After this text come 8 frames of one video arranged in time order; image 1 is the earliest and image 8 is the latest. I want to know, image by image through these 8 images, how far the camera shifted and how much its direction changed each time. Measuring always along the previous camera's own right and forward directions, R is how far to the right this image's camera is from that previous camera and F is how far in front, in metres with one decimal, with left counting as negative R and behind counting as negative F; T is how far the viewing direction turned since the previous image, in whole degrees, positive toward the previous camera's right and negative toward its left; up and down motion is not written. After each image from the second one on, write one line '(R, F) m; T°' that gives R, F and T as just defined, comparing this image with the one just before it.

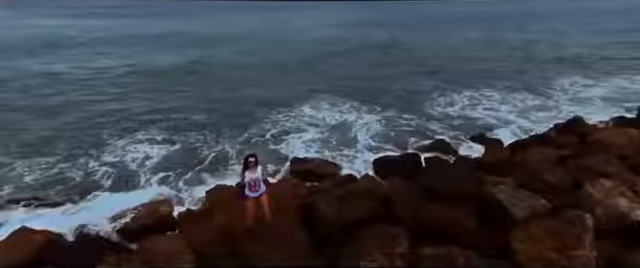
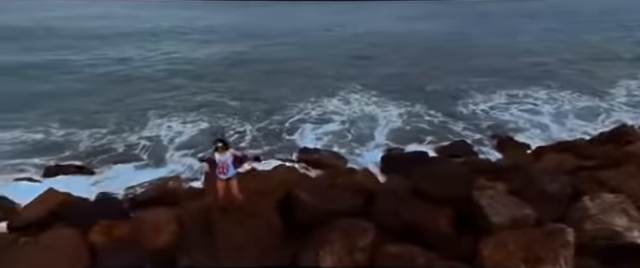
(+0.8, -0.1) m; -8°
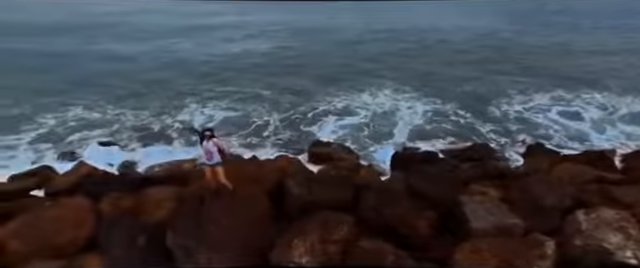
(+0.7, -0.1) m; -8°
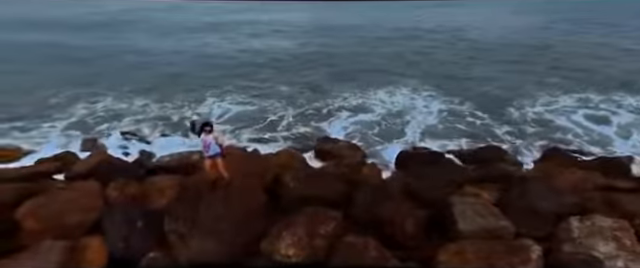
(+0.4, -0.1) m; -4°
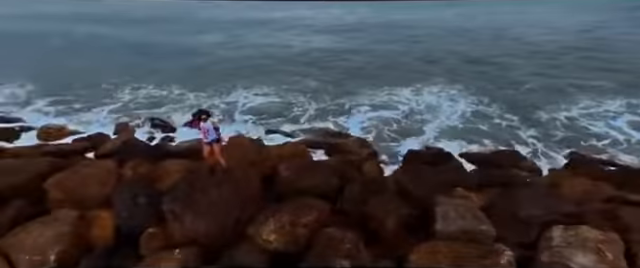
(+0.7, -0.1) m; -7°
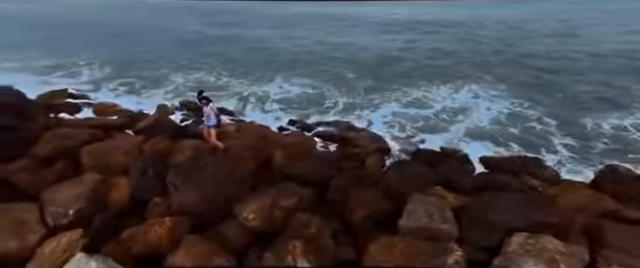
(+1.0, -0.2) m; -10°
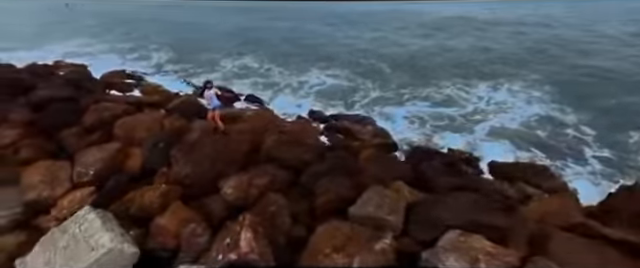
(+1.2, -0.2) m; -10°
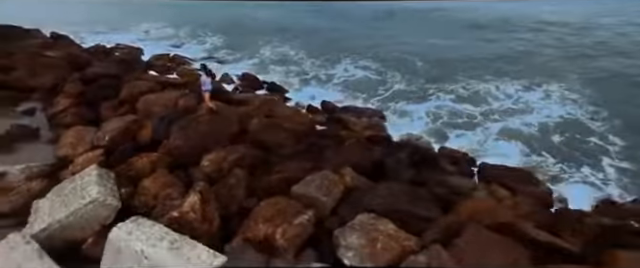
(+1.4, -0.2) m; -10°
